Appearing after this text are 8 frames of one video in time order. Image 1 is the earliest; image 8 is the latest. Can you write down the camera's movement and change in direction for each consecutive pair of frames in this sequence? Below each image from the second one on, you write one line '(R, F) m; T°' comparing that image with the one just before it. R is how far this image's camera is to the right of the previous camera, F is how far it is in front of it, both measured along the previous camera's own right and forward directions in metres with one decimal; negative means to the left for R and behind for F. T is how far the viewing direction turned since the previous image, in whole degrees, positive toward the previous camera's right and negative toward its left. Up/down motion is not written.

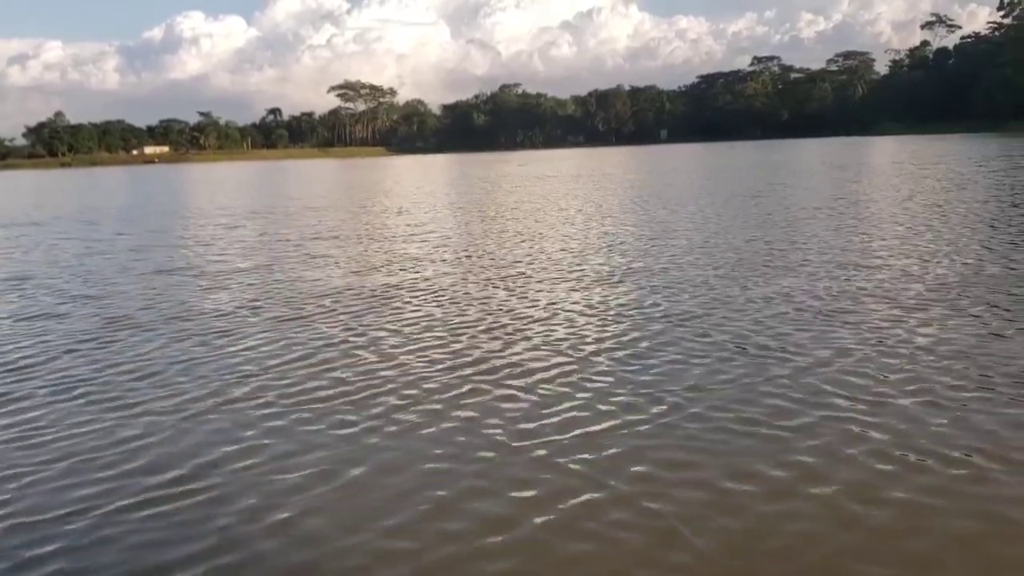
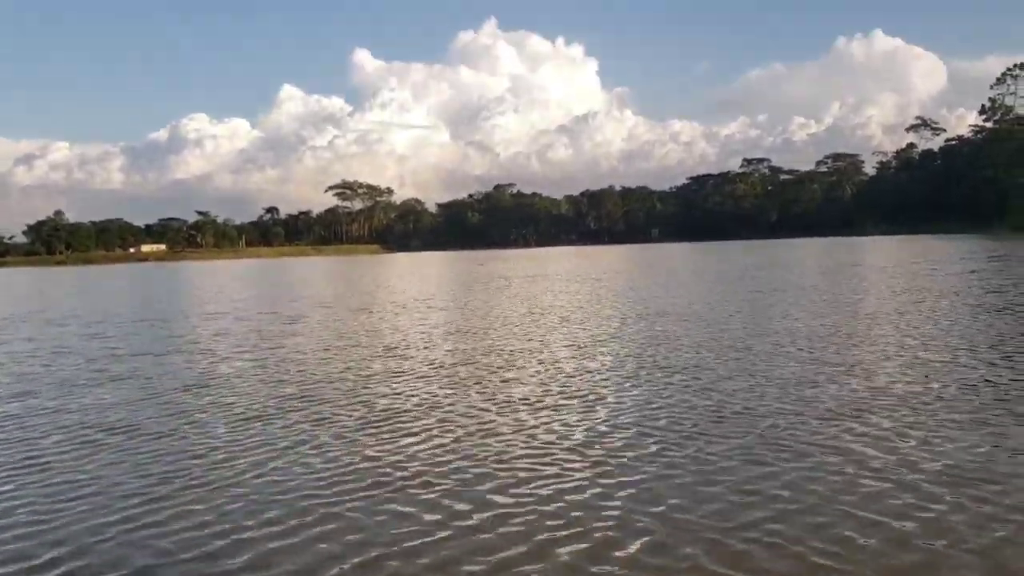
(+0.9, +0.8) m; 0°
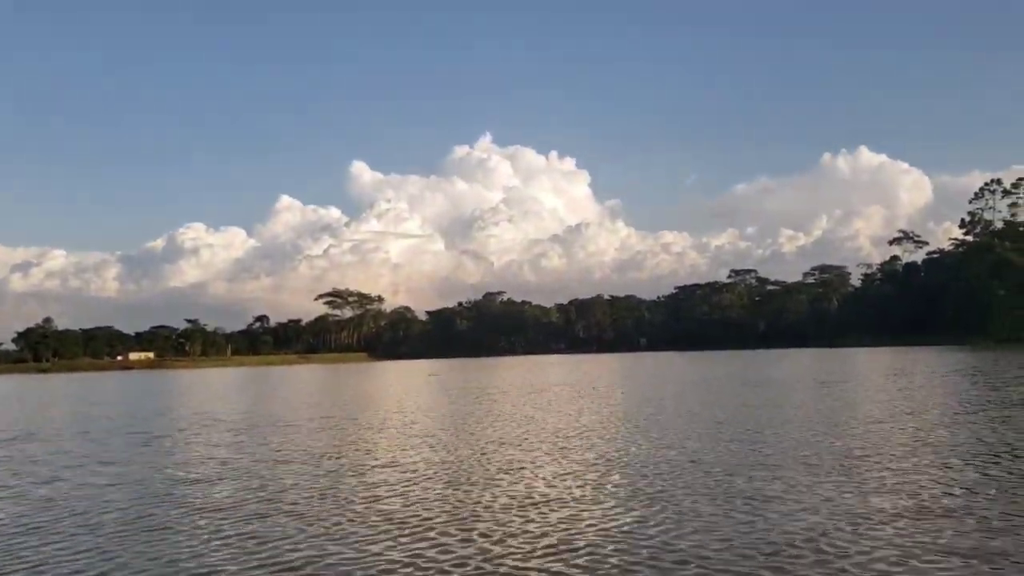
(+1.0, +0.6) m; 0°
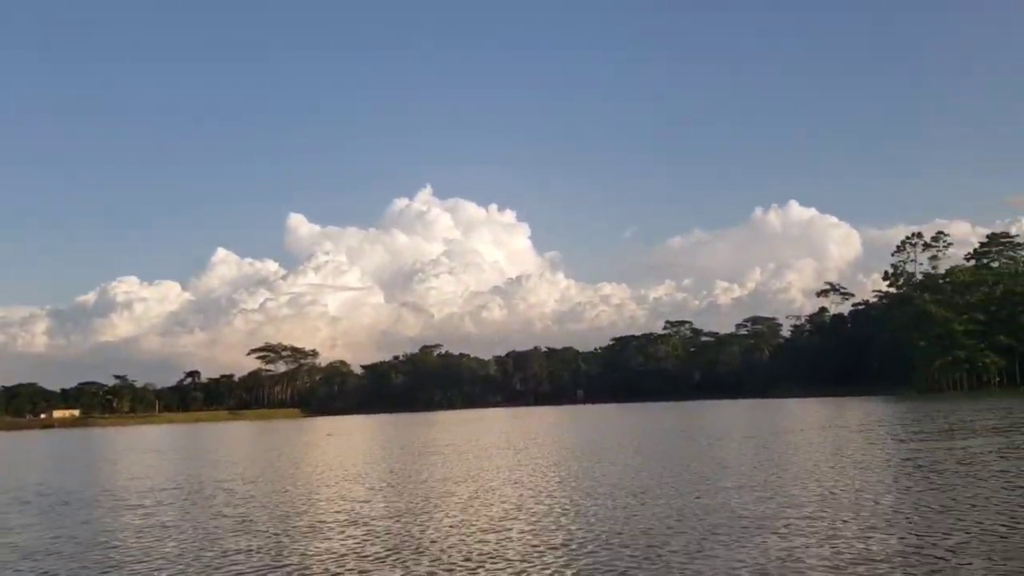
(+0.7, +0.4) m; +4°
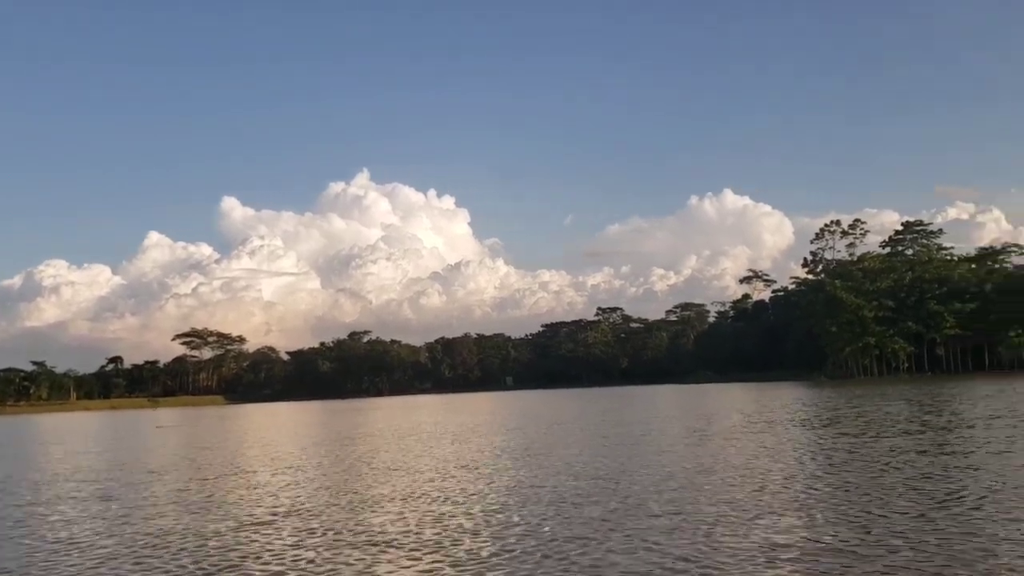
(+1.9, +1.0) m; +4°
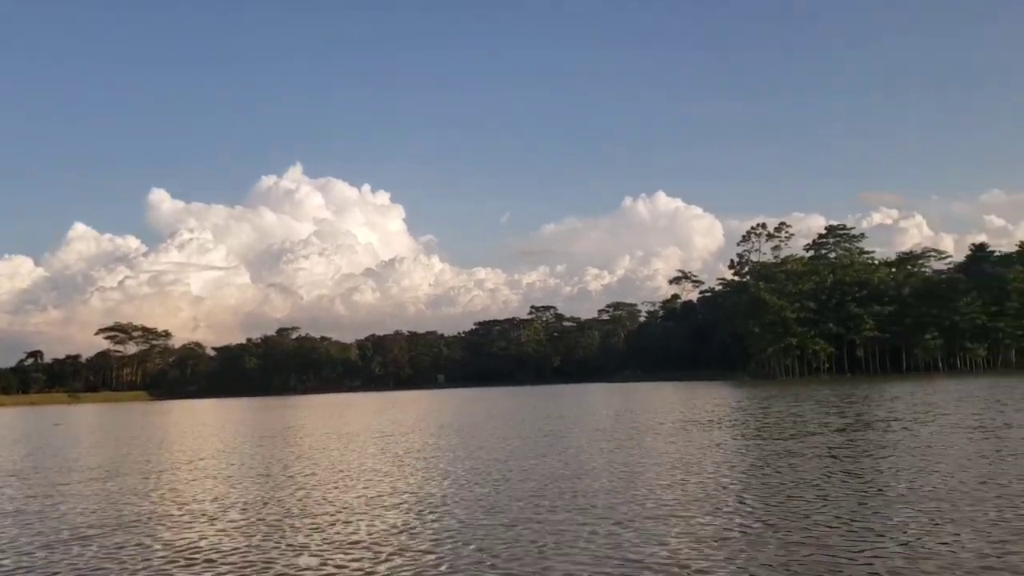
(+0.4, 0.0) m; +4°
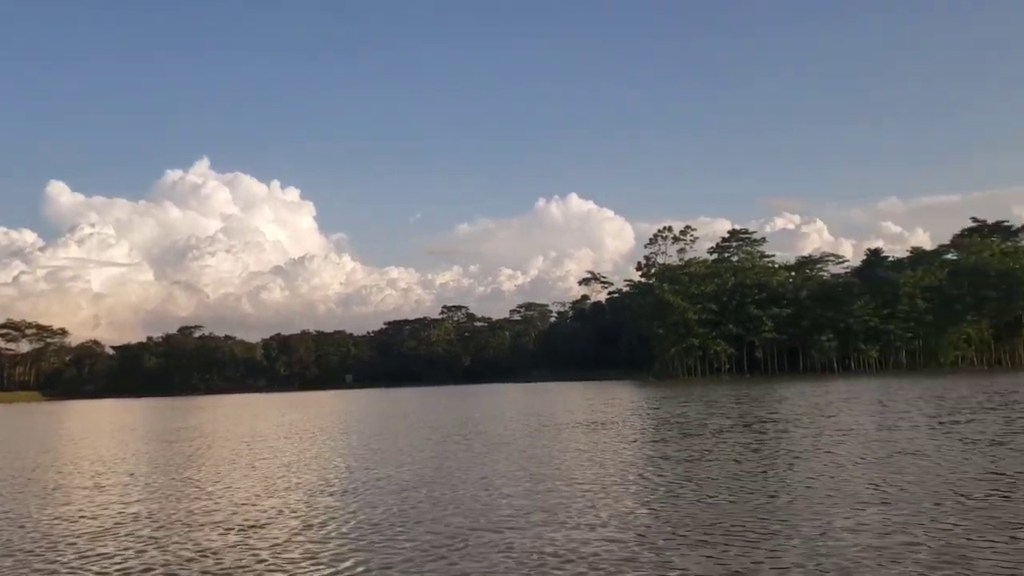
(+0.4, 0.0) m; +5°
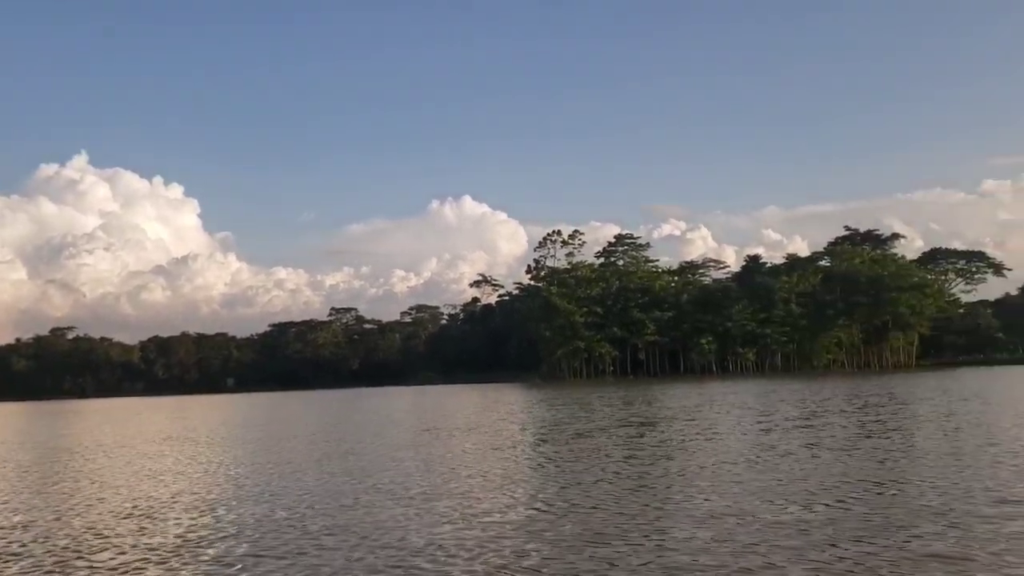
(+0.4, -0.4) m; +7°
